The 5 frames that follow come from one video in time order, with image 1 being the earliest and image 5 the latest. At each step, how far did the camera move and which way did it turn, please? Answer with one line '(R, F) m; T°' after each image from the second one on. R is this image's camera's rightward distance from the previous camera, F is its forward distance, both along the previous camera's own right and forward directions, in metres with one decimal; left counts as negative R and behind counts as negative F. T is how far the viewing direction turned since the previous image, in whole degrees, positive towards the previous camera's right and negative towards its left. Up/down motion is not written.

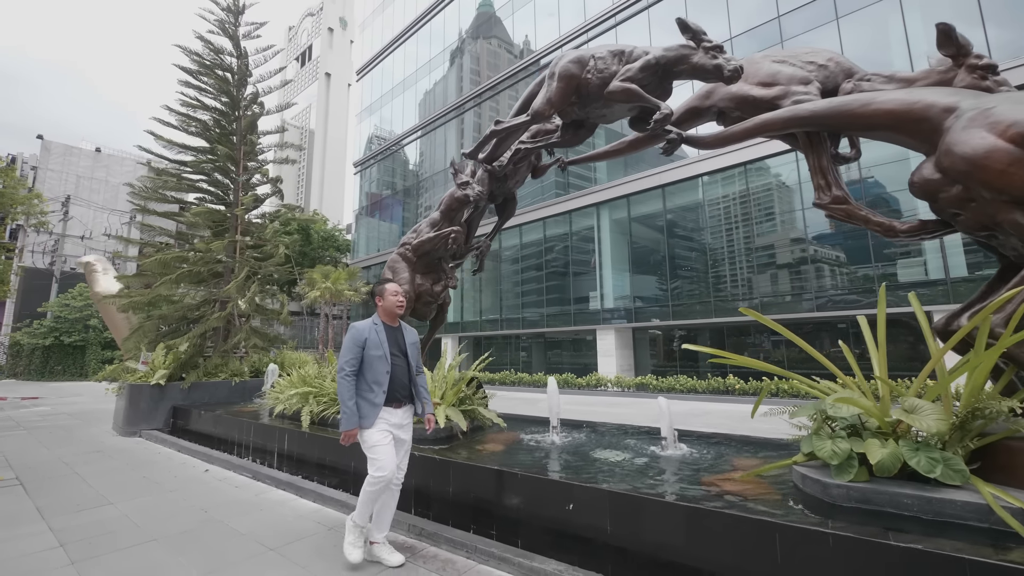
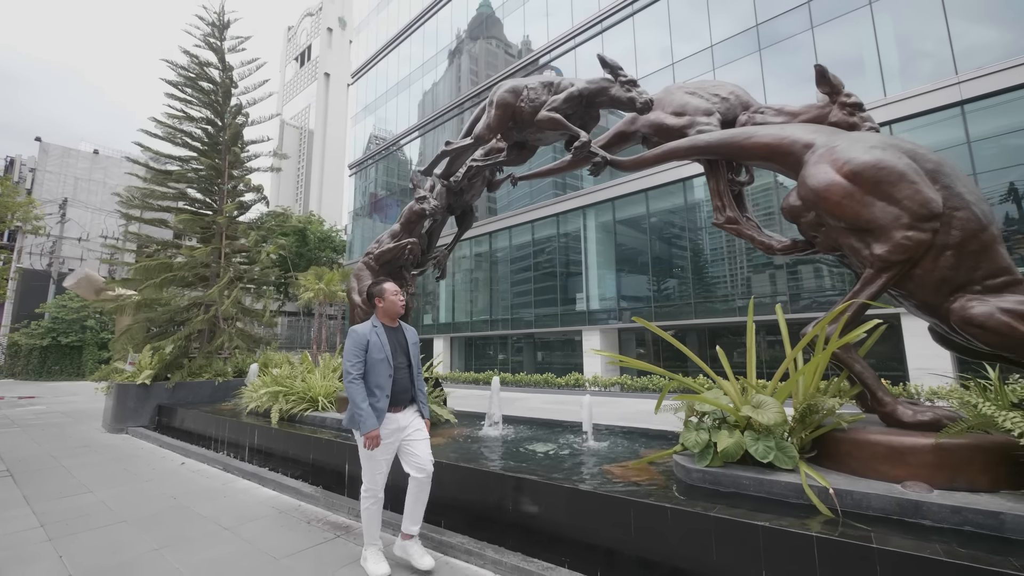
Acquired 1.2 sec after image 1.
(+0.8, -0.4) m; 0°
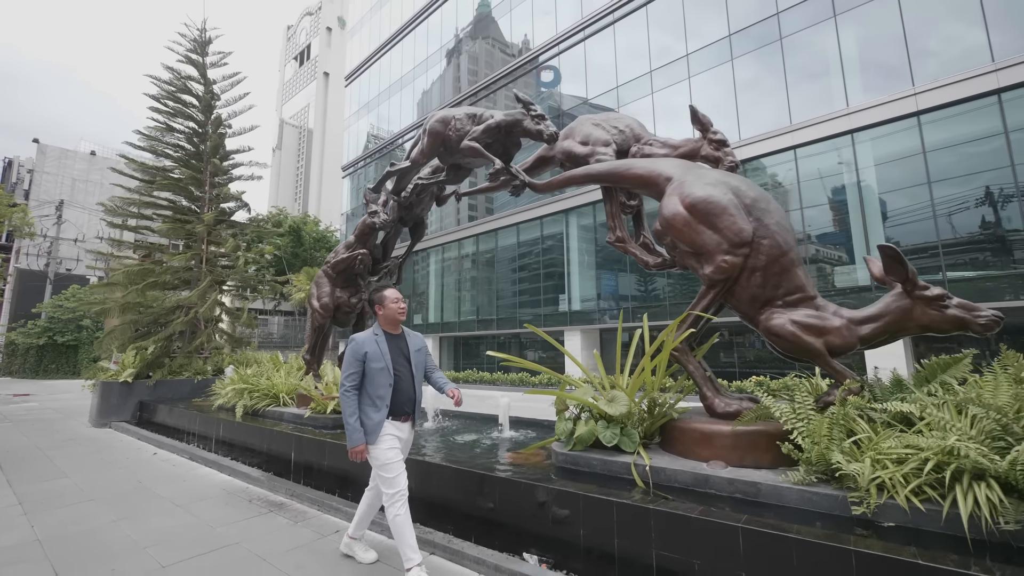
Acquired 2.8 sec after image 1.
(+1.1, -0.5) m; 0°
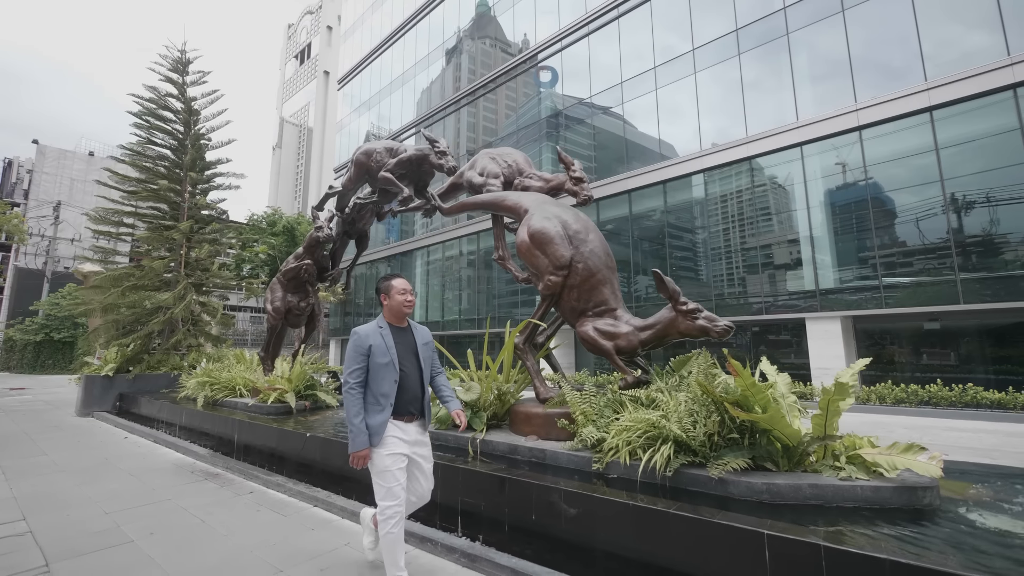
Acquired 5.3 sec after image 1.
(+1.6, -0.8) m; 0°
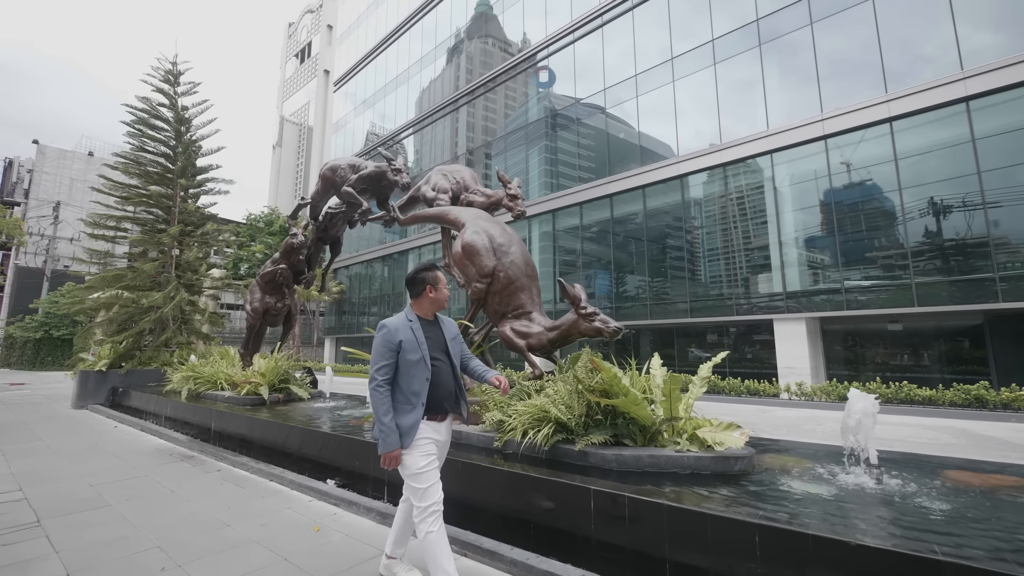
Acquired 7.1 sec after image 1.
(+1.0, -0.6) m; 0°
